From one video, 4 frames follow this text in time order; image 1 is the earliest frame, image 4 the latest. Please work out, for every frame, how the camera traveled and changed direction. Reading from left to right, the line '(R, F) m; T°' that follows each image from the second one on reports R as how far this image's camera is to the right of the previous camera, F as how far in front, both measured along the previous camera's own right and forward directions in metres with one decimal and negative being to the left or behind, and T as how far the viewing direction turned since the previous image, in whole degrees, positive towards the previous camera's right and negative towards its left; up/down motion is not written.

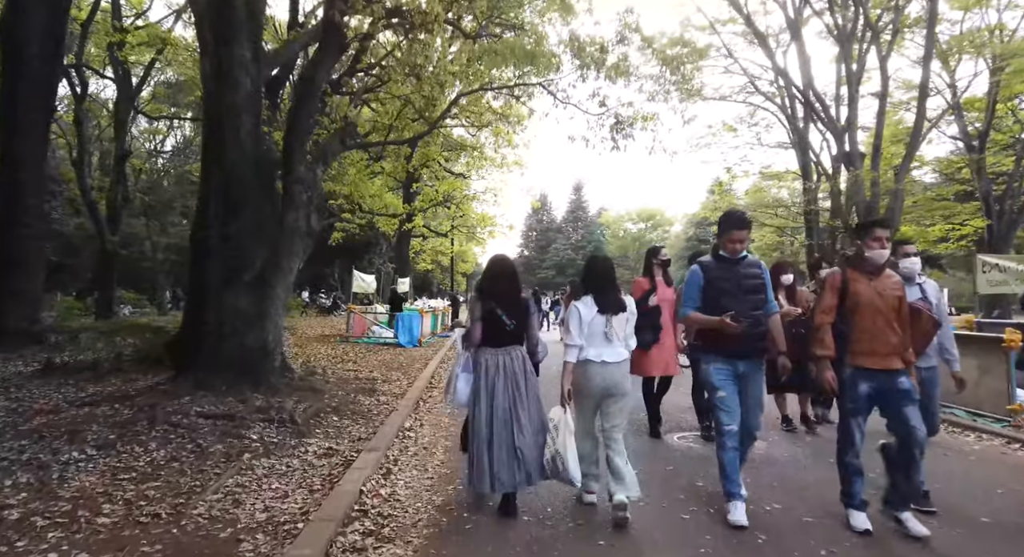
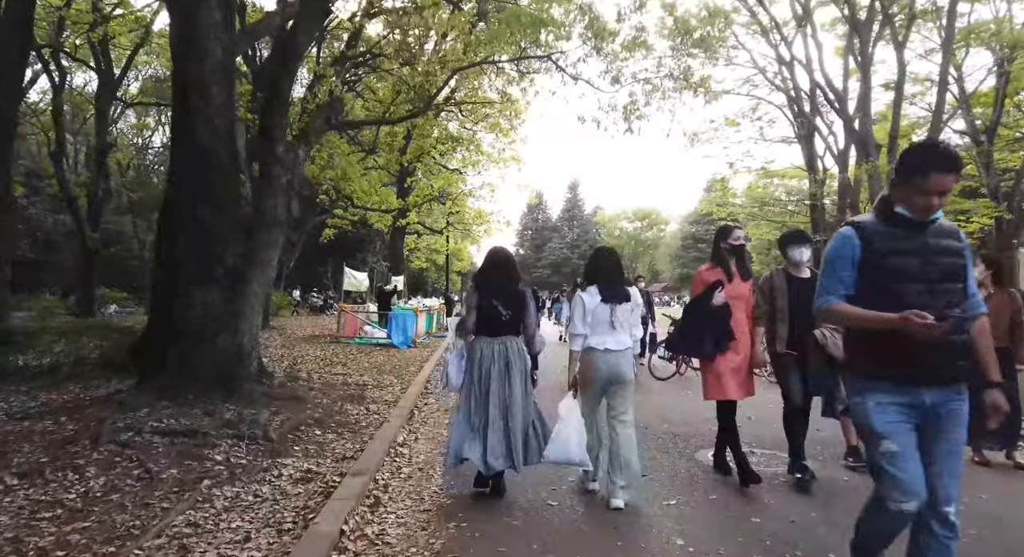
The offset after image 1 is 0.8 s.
(-0.1, +0.8) m; +1°
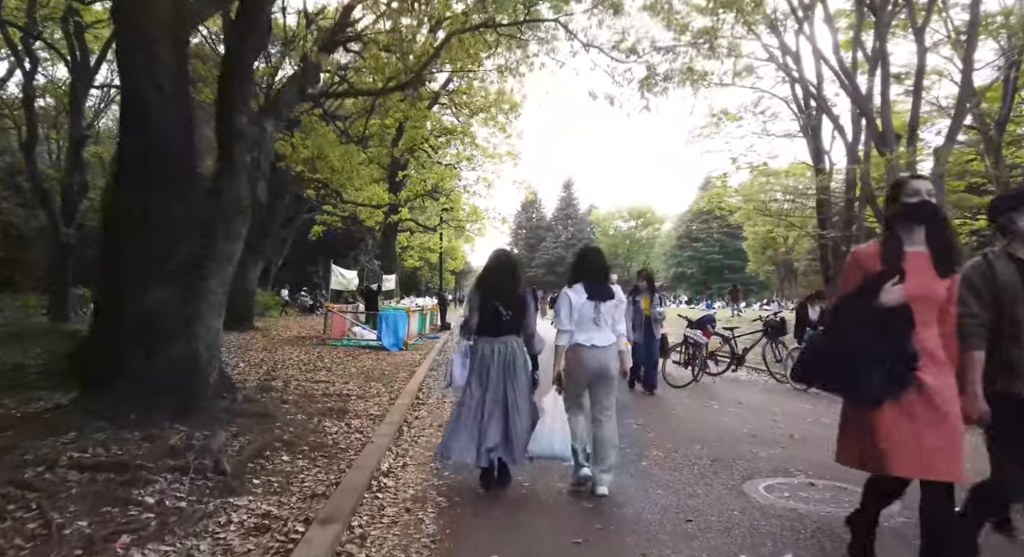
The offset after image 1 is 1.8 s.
(-0.1, +0.9) m; +1°
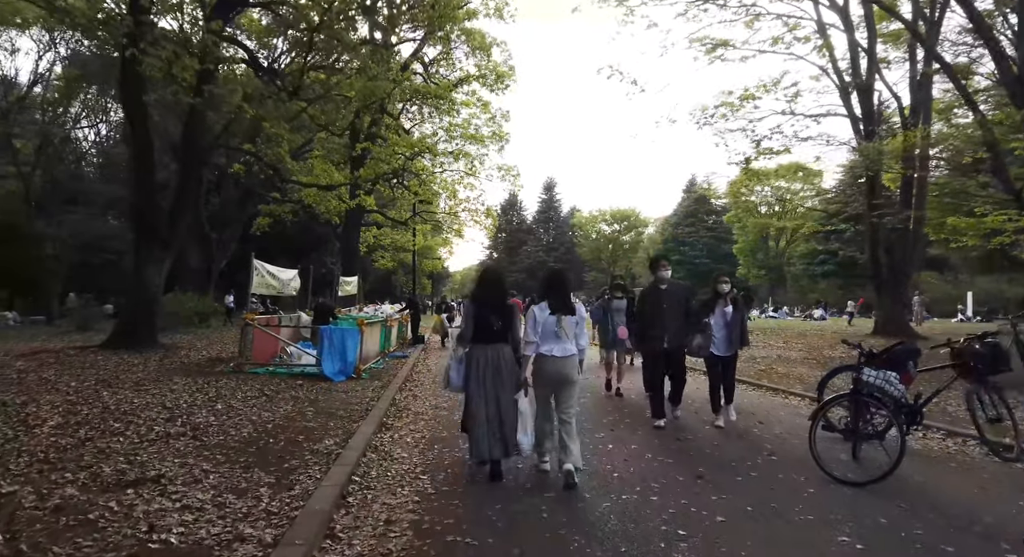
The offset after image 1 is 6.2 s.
(-0.3, +4.5) m; +2°
